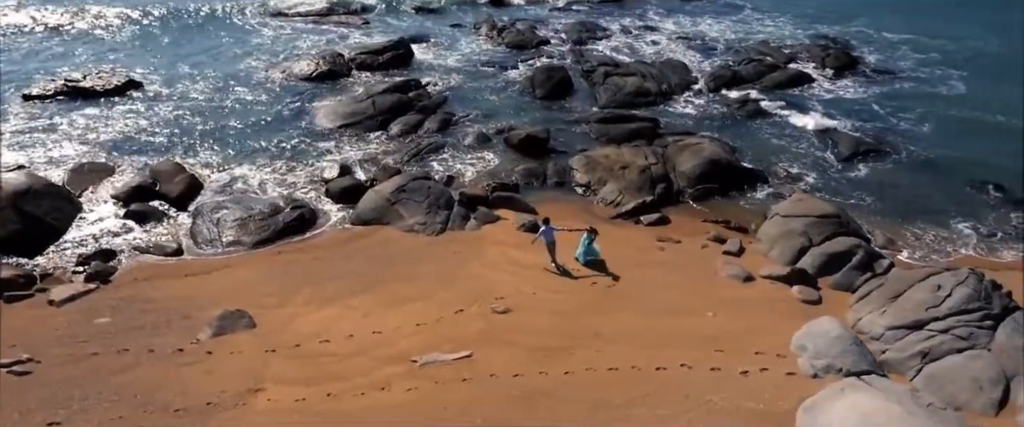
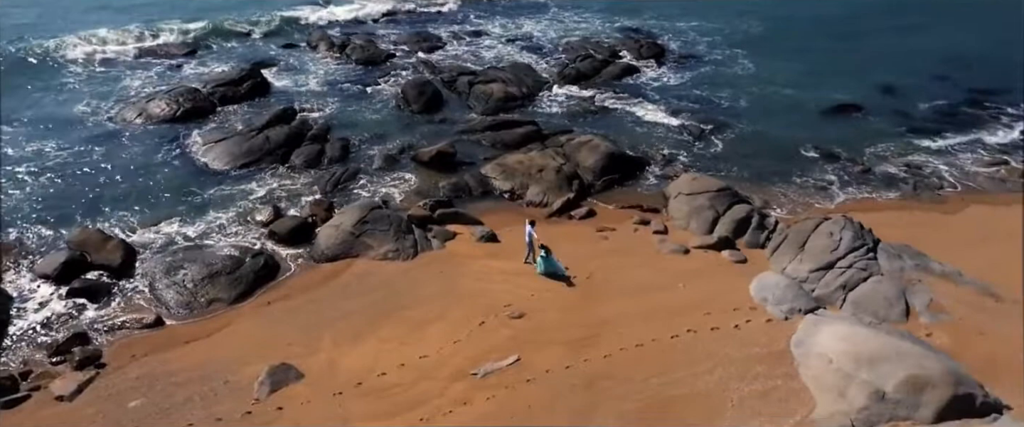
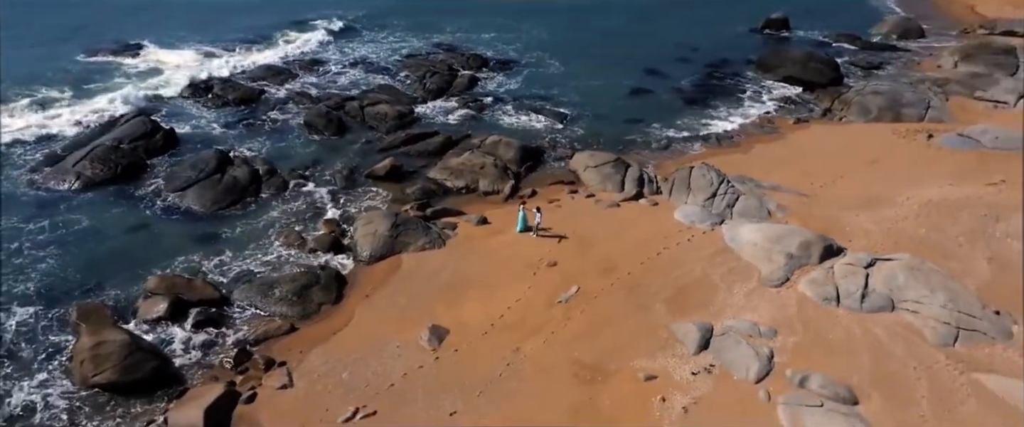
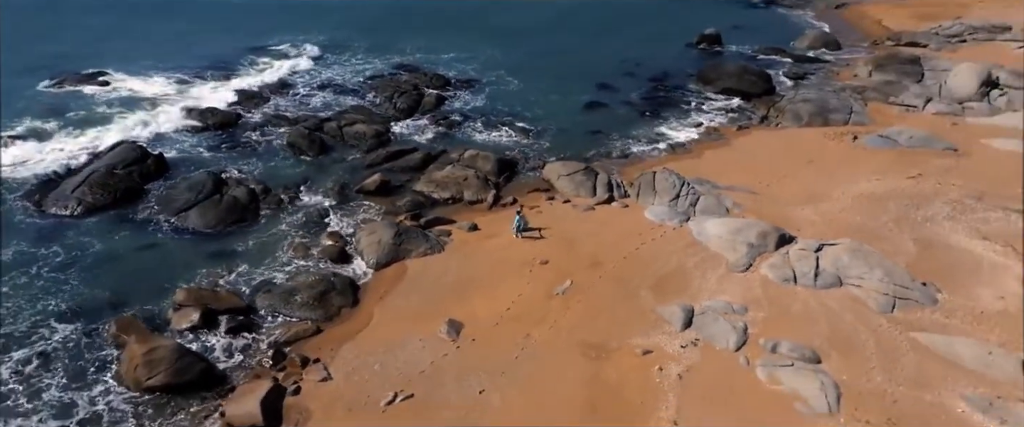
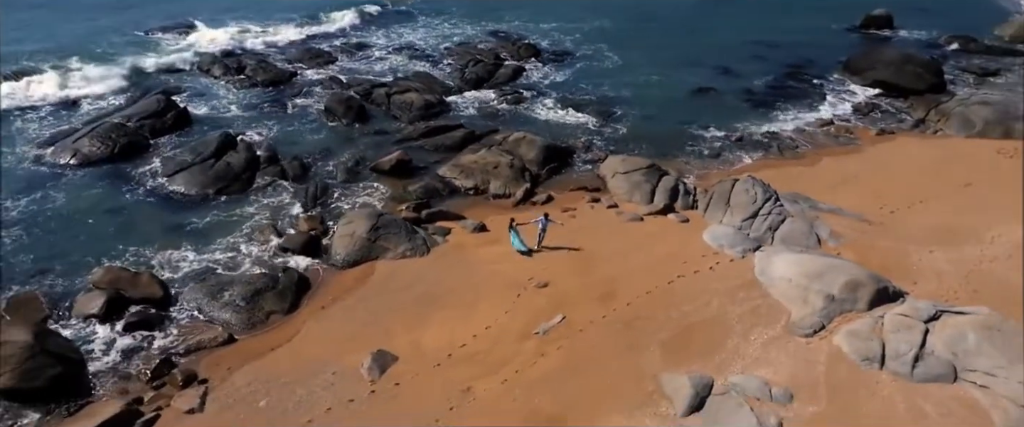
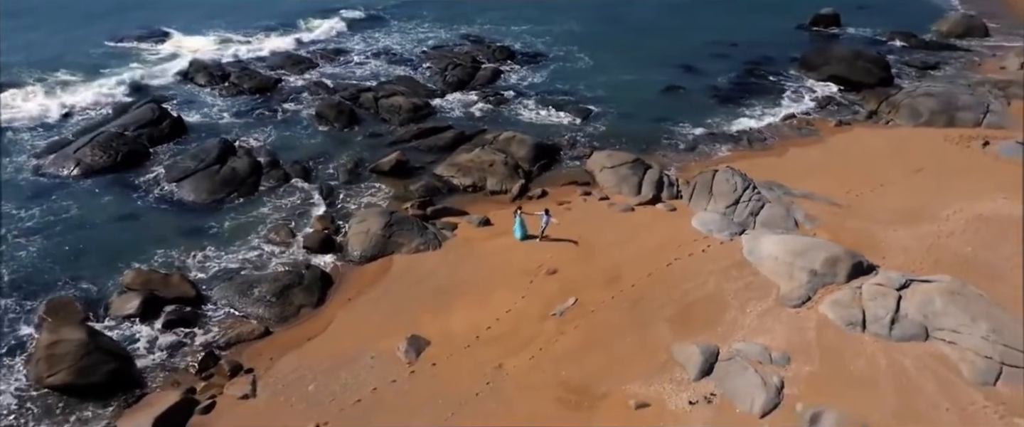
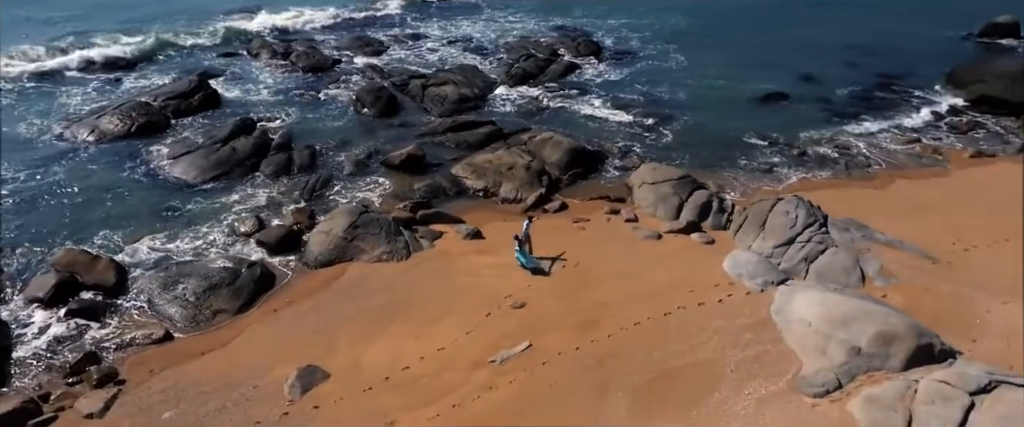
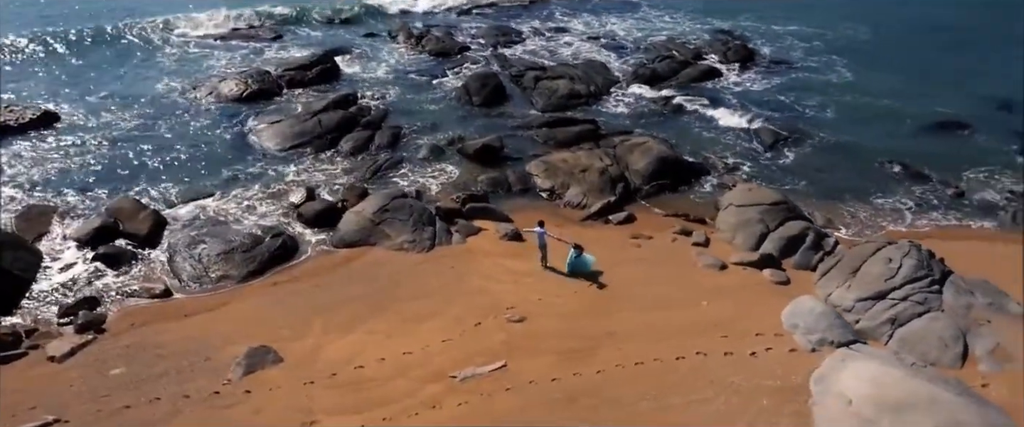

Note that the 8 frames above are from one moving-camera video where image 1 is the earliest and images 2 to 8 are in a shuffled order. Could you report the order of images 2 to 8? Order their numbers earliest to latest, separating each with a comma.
8, 2, 7, 5, 6, 3, 4
